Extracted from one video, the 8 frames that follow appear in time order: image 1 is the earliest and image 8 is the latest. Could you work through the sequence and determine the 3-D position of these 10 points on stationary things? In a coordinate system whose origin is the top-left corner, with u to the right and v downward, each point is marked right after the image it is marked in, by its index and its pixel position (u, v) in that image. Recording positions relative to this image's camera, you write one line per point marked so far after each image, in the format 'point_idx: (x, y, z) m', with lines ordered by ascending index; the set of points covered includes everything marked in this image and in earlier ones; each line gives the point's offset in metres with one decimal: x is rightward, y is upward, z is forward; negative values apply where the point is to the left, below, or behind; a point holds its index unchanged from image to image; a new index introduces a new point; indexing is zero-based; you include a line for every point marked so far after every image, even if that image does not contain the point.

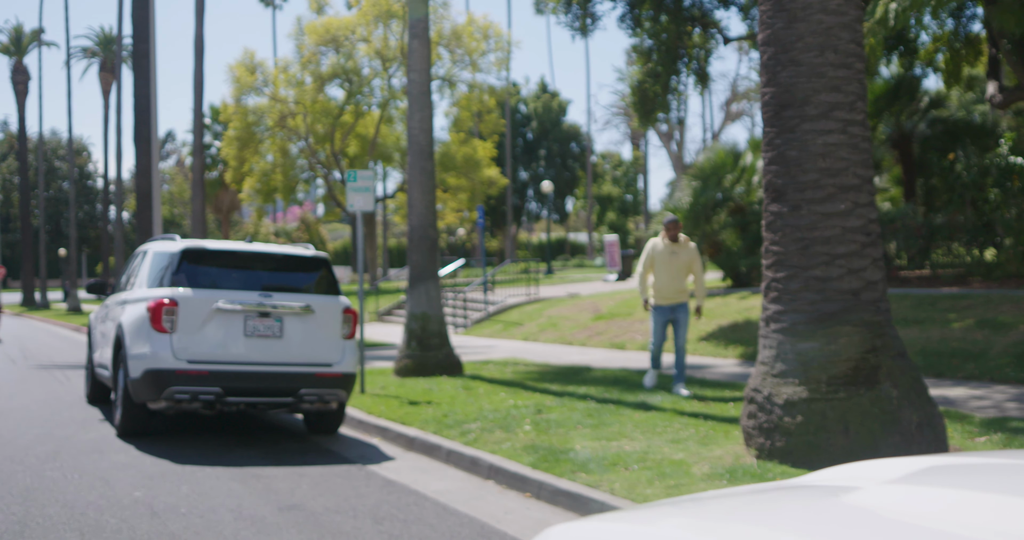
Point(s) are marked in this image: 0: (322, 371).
0: (-1.4, -0.7, +8.5) m
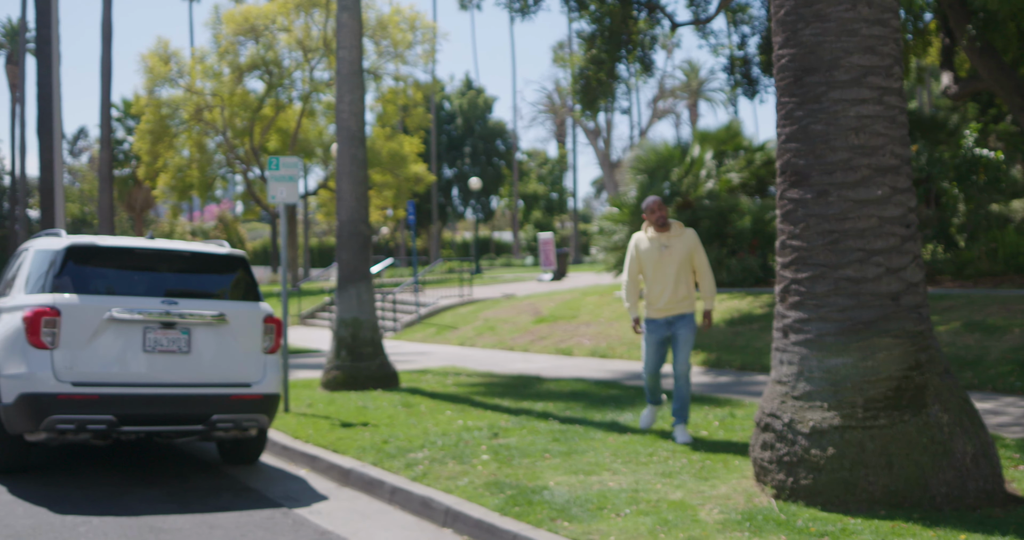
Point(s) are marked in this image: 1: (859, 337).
0: (-1.6, -0.7, +7.1) m
1: (+1.6, -0.3, +5.4) m
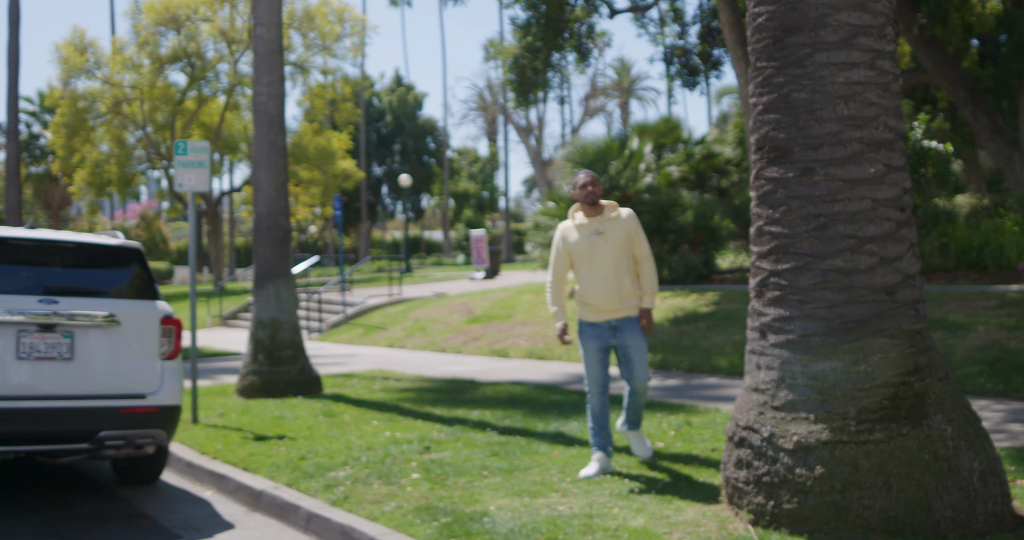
0: (-2.0, -0.7, +6.2) m
1: (+1.3, -0.3, +4.7) m
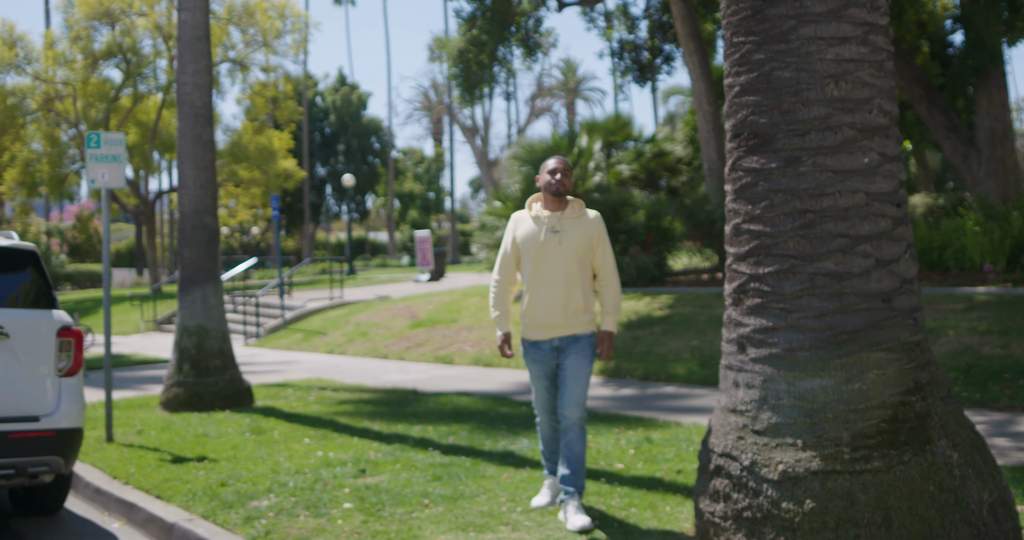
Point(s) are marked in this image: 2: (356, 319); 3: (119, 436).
0: (-2.2, -0.7, +5.4) m
1: (+1.1, -0.3, +4.1) m
2: (-2.3, -0.7, +17.7) m
3: (-2.7, -1.1, +8.2) m
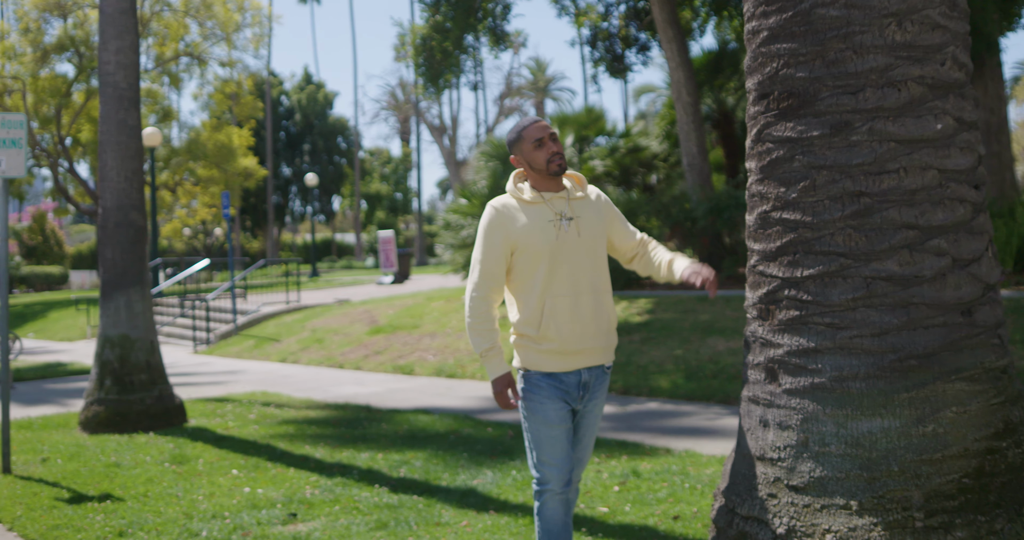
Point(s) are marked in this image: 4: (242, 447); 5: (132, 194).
0: (-2.4, -0.7, +4.3) m
1: (+1.0, -0.3, +3.0) m
2: (-2.8, -0.8, +16.6) m
3: (-2.9, -1.2, +7.0) m
4: (-1.6, -1.1, +7.2) m
5: (-2.8, +0.6, +8.8) m
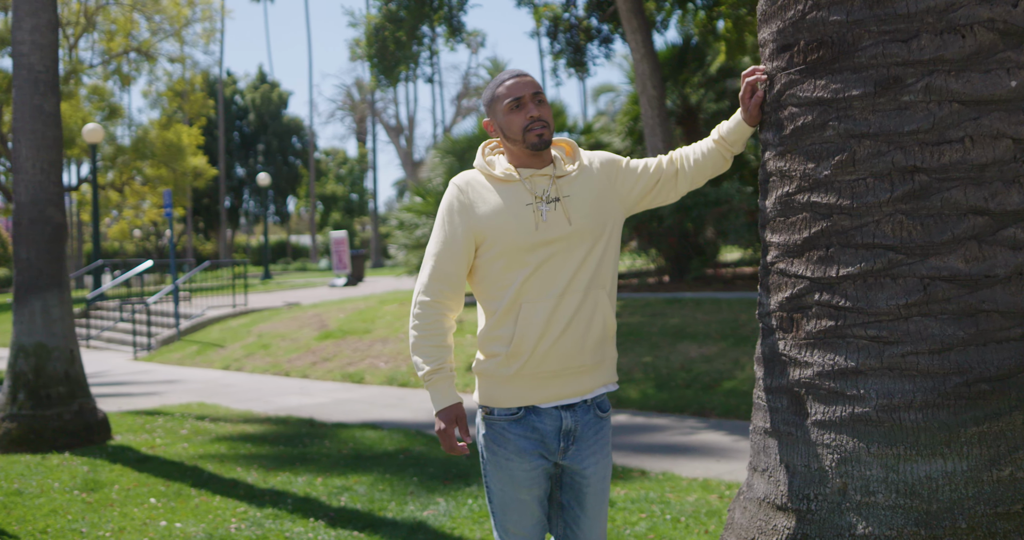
0: (-2.5, -0.7, +3.5) m
1: (+0.9, -0.3, +2.4) m
2: (-3.4, -0.8, +15.8) m
3: (-3.1, -1.2, +6.2) m
4: (-1.9, -1.1, +6.4) m
5: (-3.1, +0.6, +8.0) m
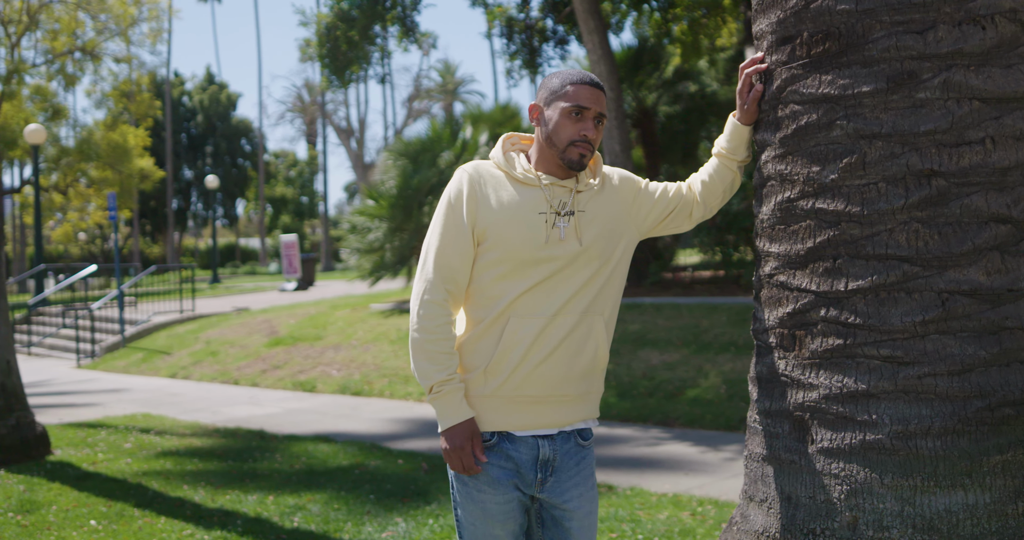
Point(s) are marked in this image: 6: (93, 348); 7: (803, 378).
0: (-2.6, -0.8, +3.2) m
1: (+0.9, -0.3, +2.1) m
2: (-3.9, -0.8, +15.4) m
3: (-3.3, -1.2, +5.8) m
4: (-2.1, -1.1, +6.1) m
5: (-3.4, +0.5, +7.6) m
6: (-5.8, -1.1, +16.4) m
7: (+0.6, -0.2, +2.3) m
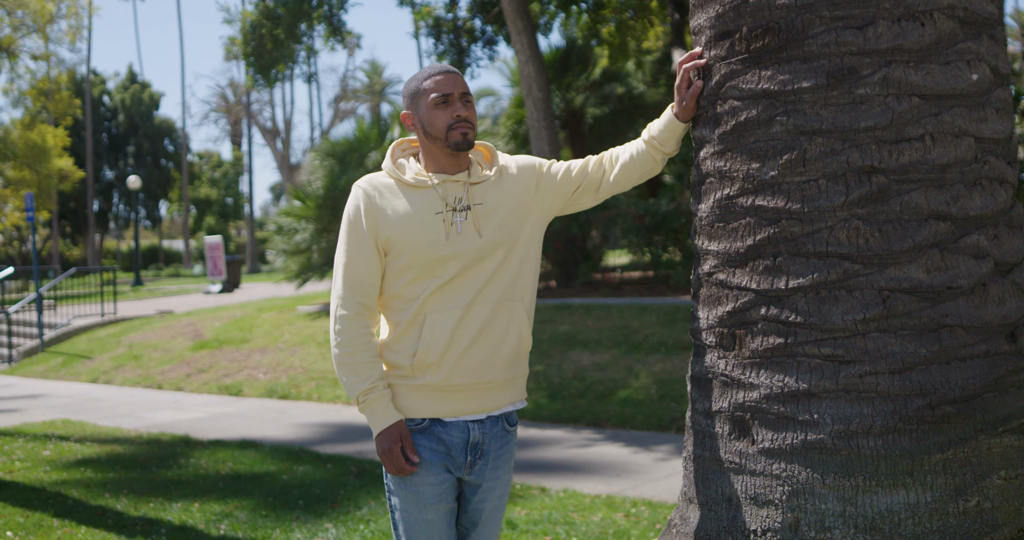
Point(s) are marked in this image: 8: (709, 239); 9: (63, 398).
0: (-2.8, -0.8, +2.9) m
1: (+0.8, -0.3, +2.1) m
2: (-4.8, -0.9, +15.1) m
3: (-3.7, -1.2, +5.6) m
4: (-2.4, -1.1, +5.9) m
5: (-3.8, +0.5, +7.3) m
6: (-6.7, -1.1, +16.0) m
7: (+0.5, -0.2, +2.3) m
8: (+0.4, +0.1, +2.4) m
9: (-4.4, -1.3, +11.5) m
